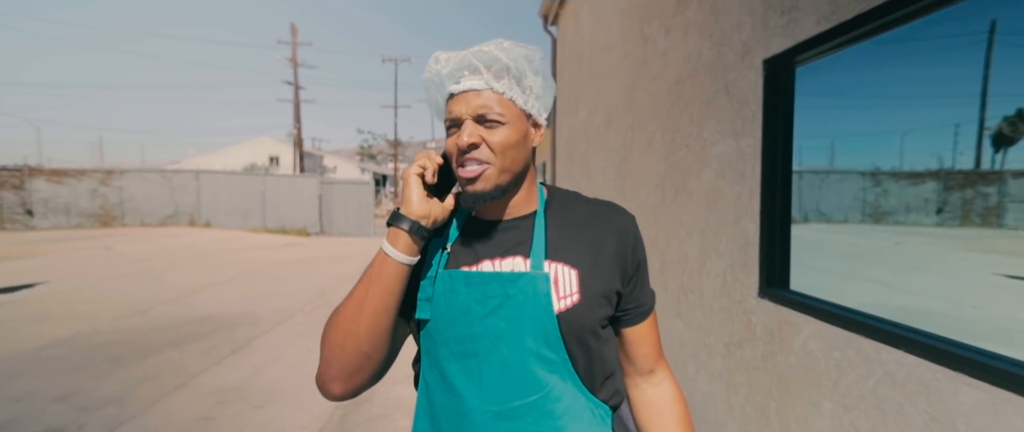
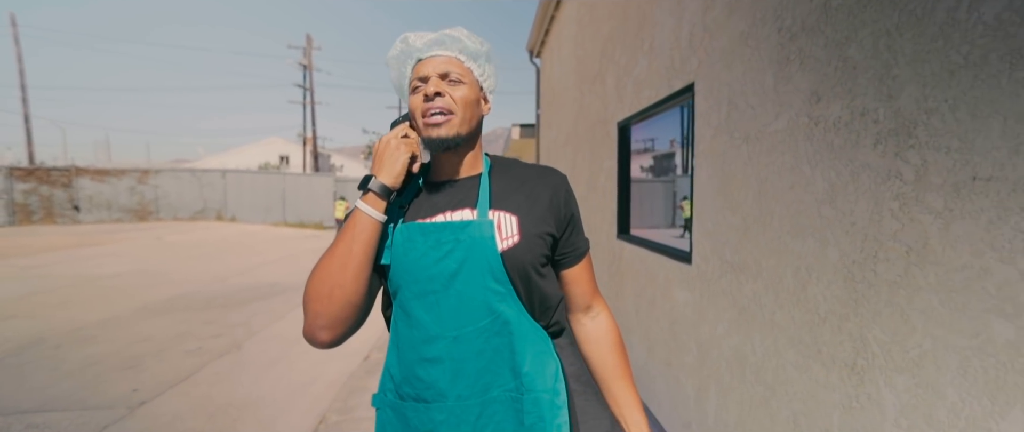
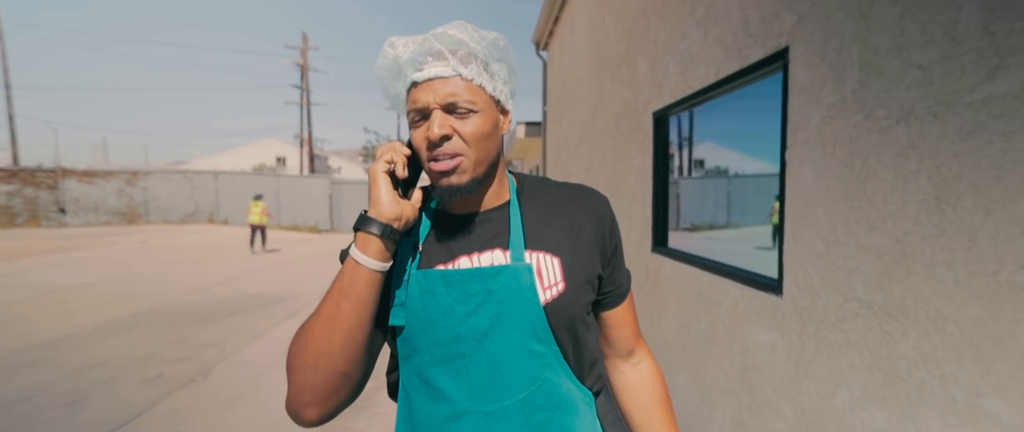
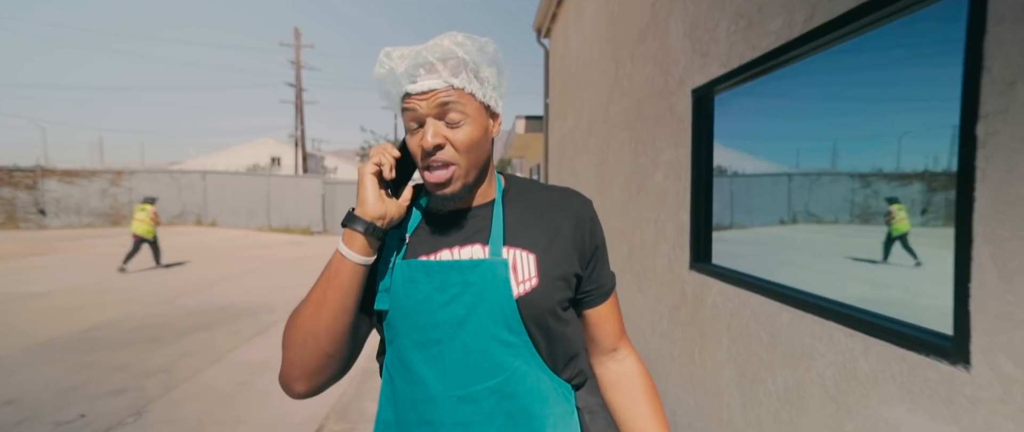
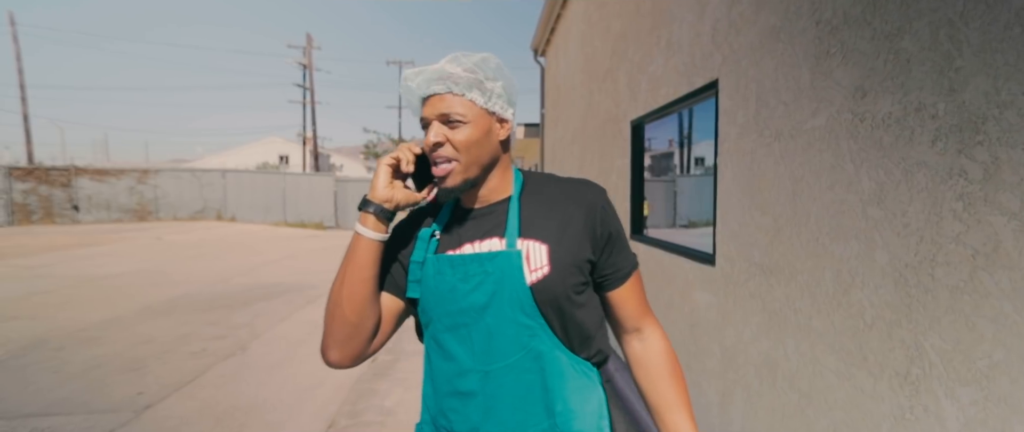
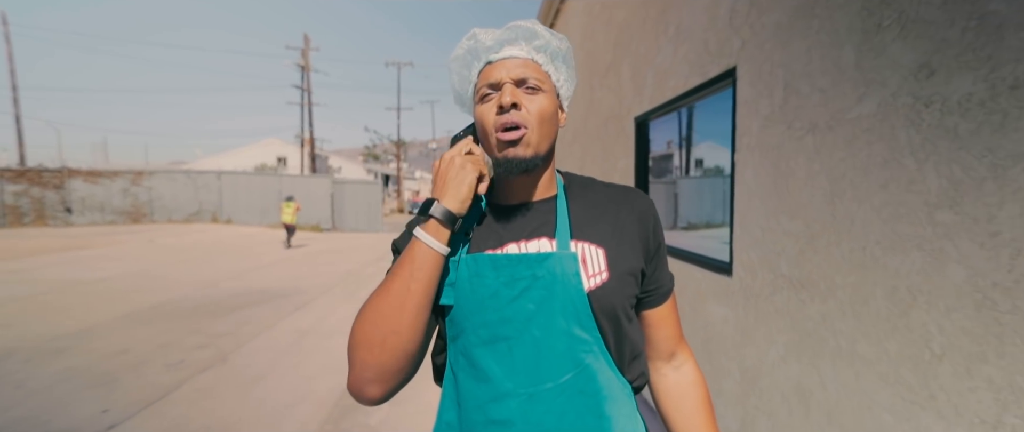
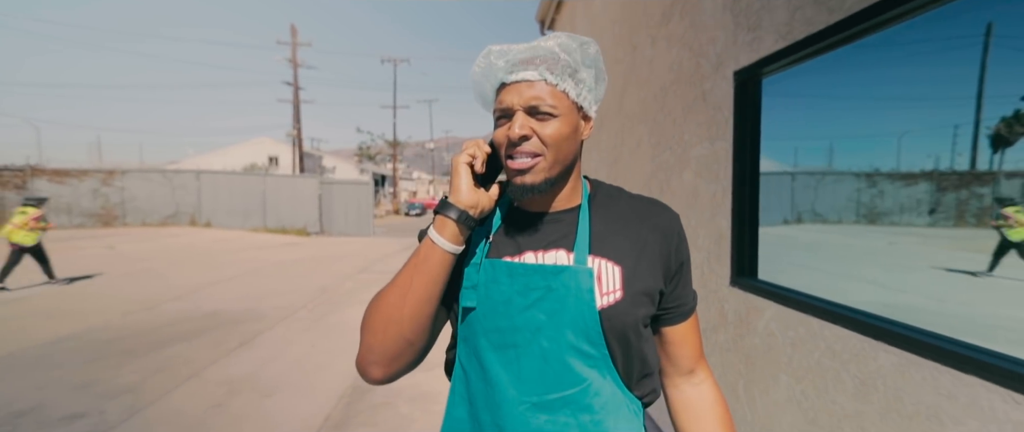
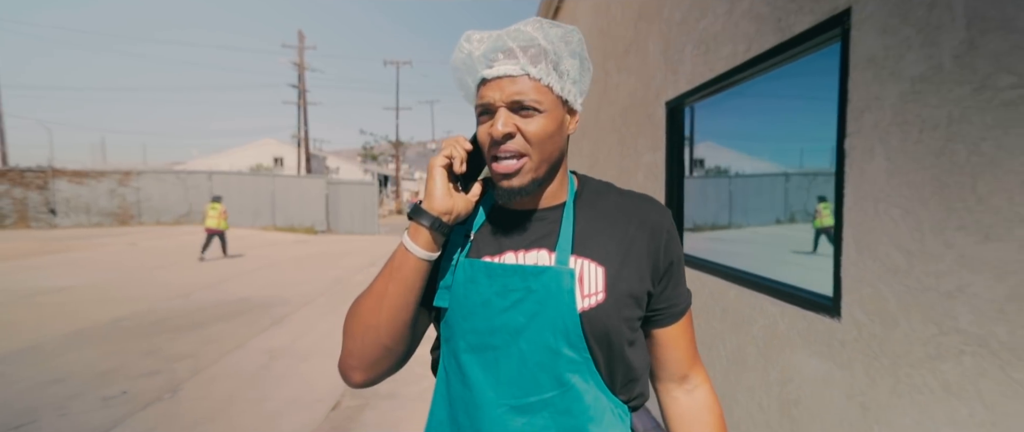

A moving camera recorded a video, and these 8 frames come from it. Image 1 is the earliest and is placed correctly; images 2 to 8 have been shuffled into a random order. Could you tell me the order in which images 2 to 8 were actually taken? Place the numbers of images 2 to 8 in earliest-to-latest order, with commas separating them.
7, 4, 8, 3, 6, 2, 5
